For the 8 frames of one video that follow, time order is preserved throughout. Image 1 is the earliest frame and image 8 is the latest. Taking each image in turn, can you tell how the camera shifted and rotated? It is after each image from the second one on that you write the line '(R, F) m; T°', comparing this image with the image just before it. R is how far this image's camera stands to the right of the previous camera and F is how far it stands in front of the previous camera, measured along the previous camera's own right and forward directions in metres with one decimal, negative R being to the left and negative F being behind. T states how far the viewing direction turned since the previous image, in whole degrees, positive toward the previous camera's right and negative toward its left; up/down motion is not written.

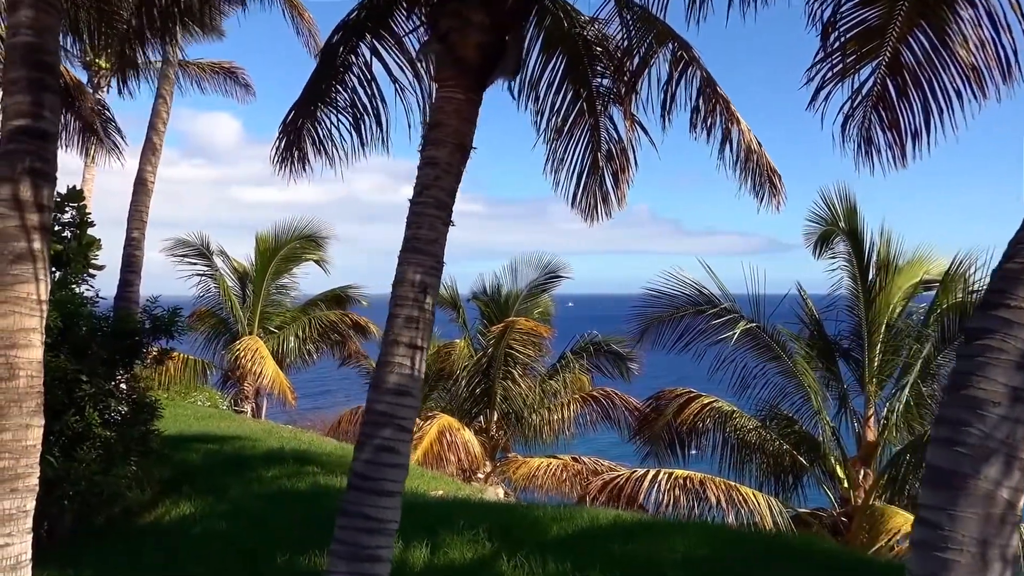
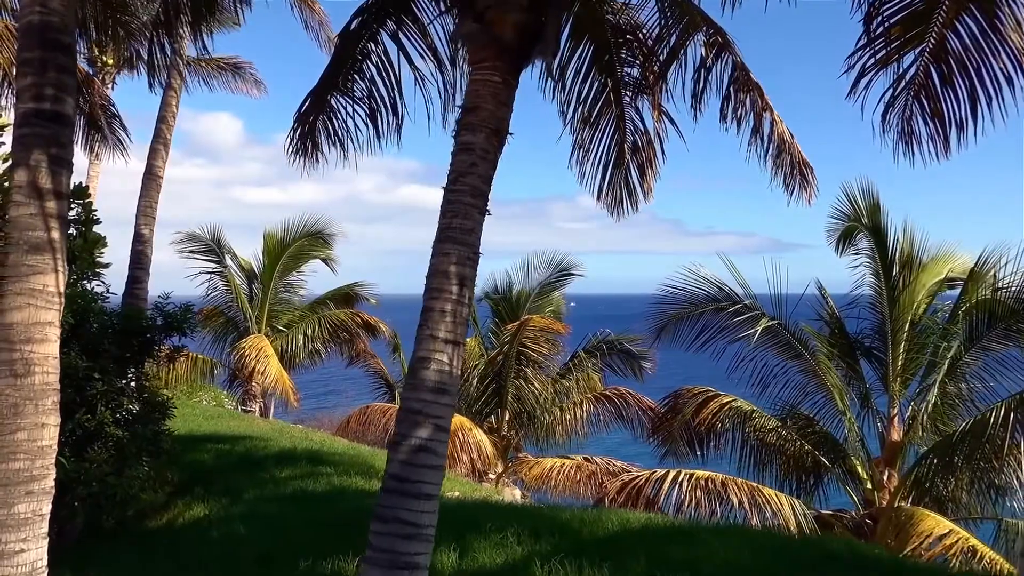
(-0.2, +0.2) m; 0°
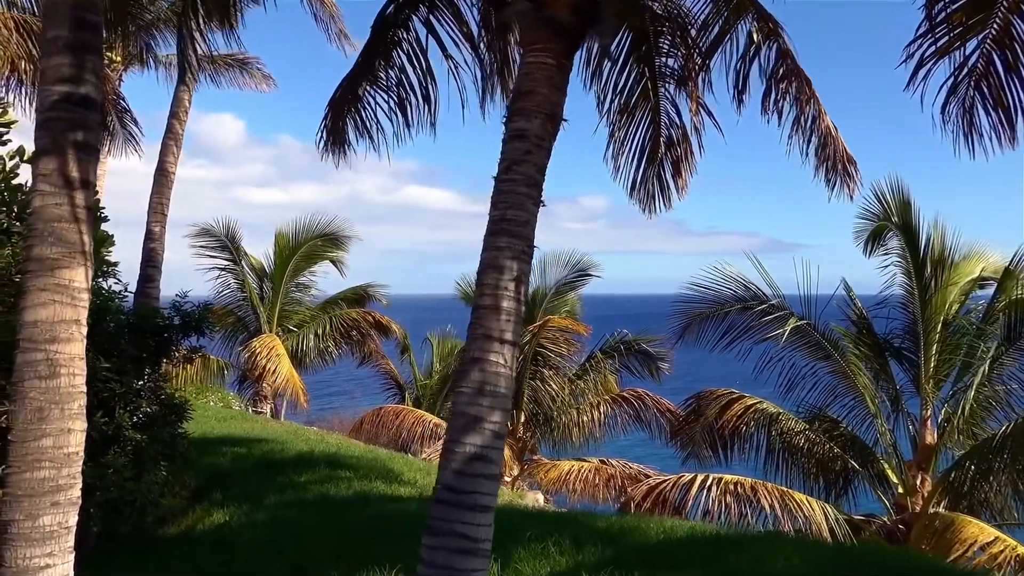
(-0.2, +0.2) m; 0°
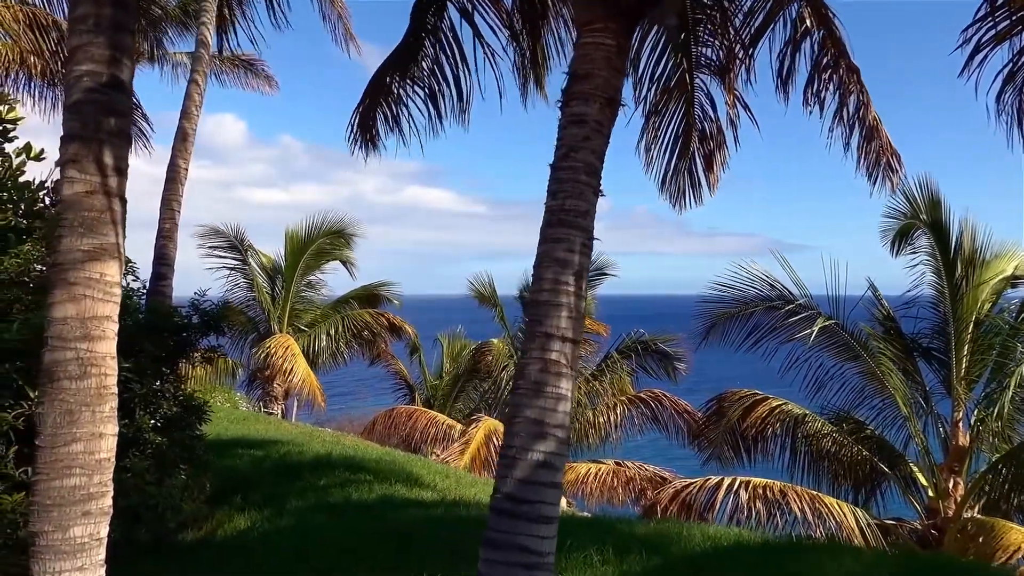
(-0.2, +0.2) m; 0°
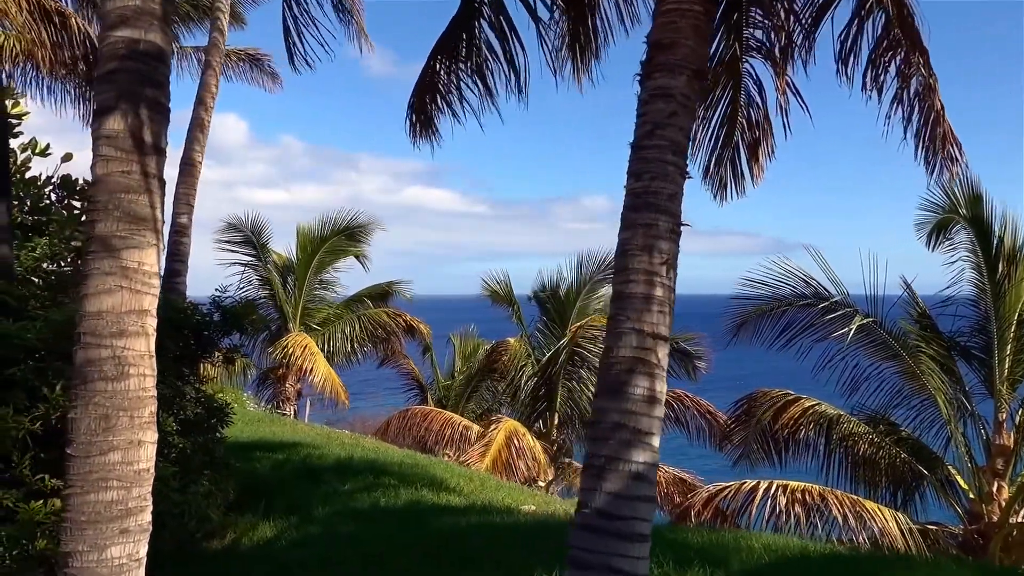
(-0.3, +0.3) m; 0°
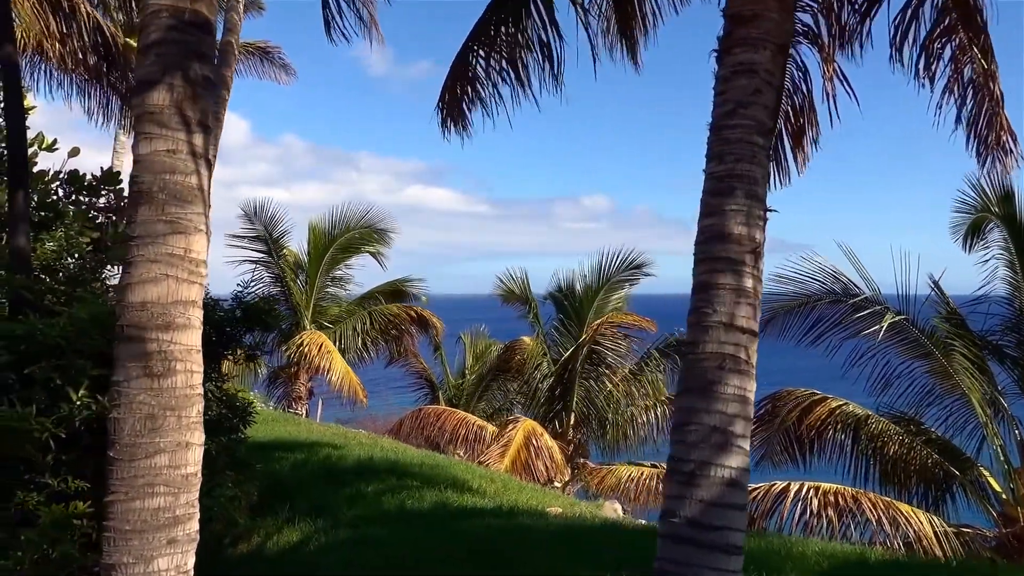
(-0.2, +0.2) m; 0°
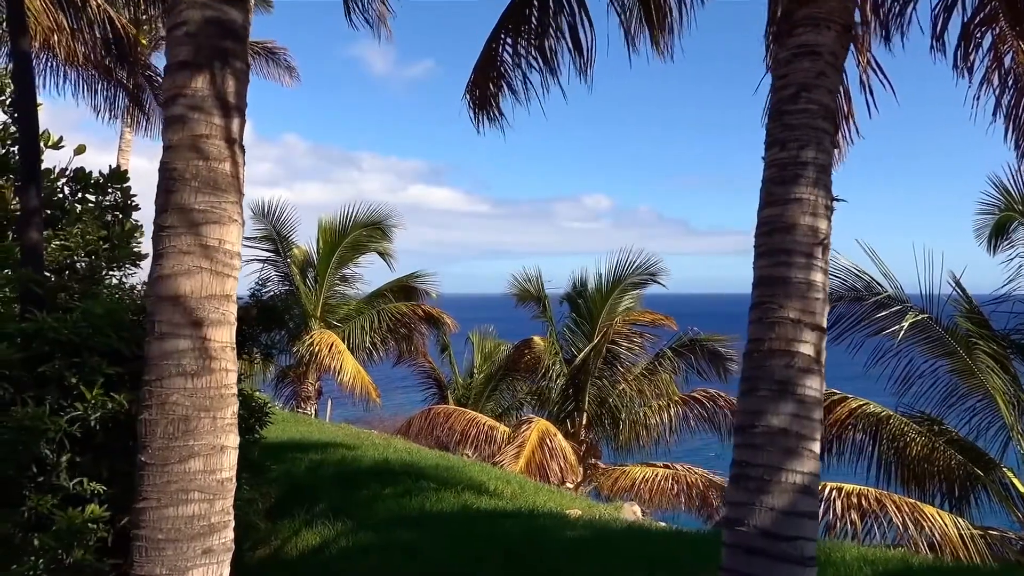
(-0.2, +0.1) m; 0°
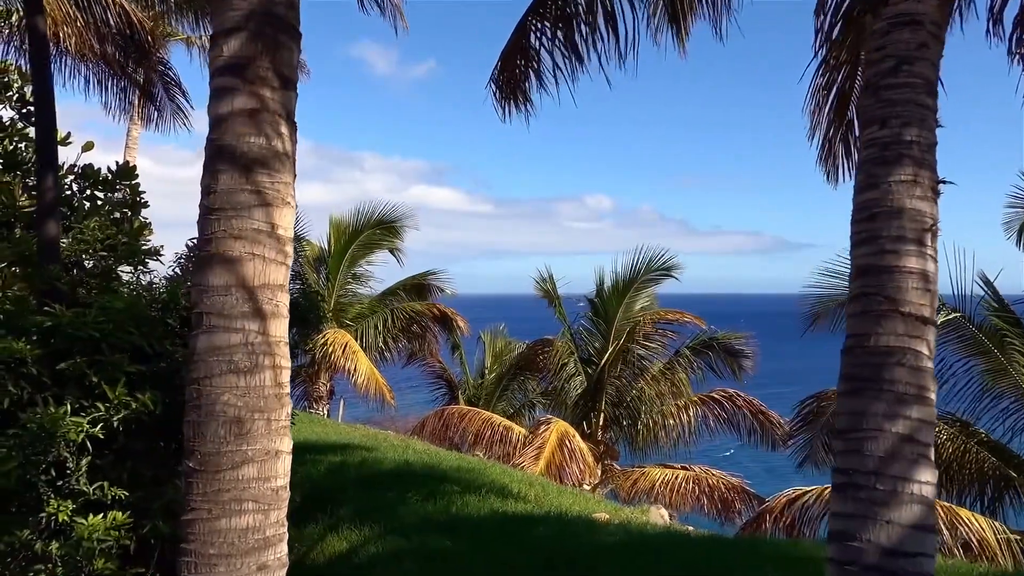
(-0.2, +0.2) m; 0°
